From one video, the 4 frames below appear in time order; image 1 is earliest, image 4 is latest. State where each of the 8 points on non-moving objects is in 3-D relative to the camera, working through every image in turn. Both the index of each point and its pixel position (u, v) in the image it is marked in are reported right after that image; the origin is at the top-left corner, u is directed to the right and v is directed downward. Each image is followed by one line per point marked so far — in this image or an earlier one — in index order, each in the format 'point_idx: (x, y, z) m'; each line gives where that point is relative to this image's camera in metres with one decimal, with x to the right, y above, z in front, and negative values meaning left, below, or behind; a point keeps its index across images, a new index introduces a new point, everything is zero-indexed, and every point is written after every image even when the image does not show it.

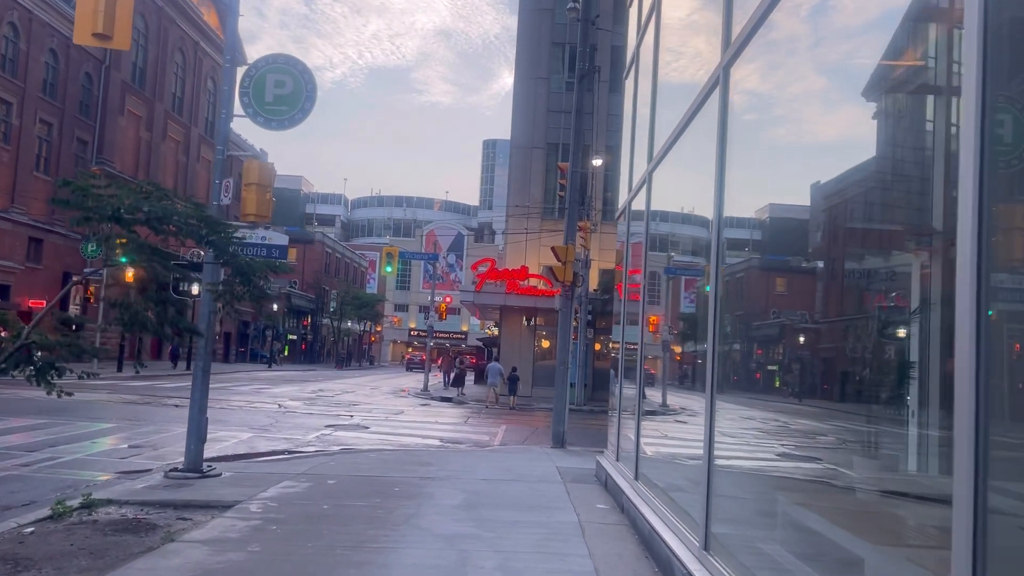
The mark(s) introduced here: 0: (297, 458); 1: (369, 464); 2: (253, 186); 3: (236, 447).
0: (-3.5, -2.7, +13.2) m
1: (-2.1, -2.6, +12.3) m
2: (-3.3, +1.3, +10.6) m
3: (-5.0, -2.9, +14.8) m
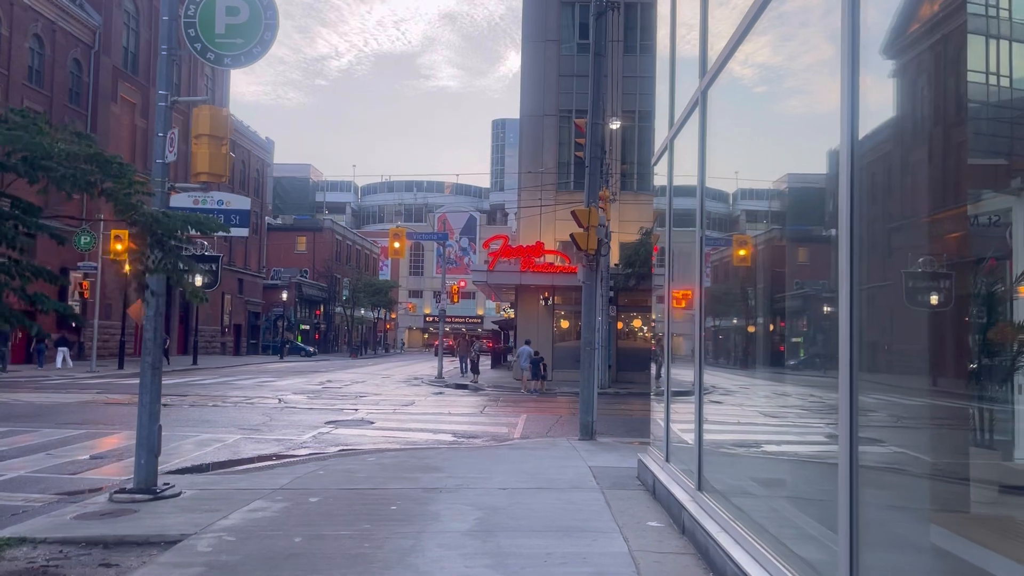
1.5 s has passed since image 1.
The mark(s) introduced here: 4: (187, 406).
0: (-3.1, -2.4, +11.3) m
1: (-1.8, -2.3, +10.3) m
2: (-3.2, +1.6, +8.6) m
3: (-4.6, -2.6, +12.9) m
4: (-7.7, -2.8, +19.7) m
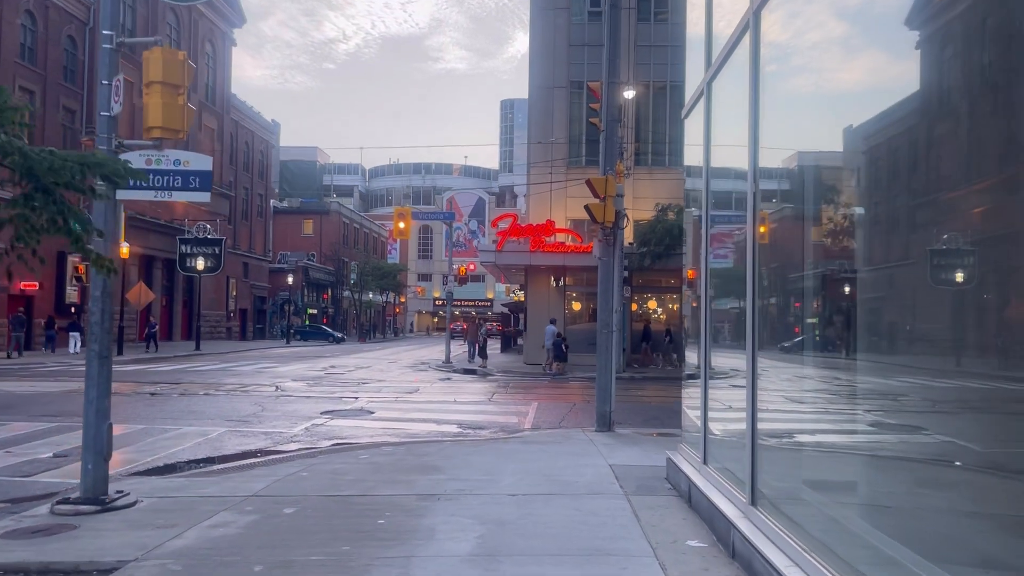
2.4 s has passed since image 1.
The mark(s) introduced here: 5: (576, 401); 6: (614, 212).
0: (-3.0, -2.1, +10.1) m
1: (-1.7, -2.0, +9.1) m
2: (-3.2, +1.8, +7.3) m
3: (-4.5, -2.3, +11.7) m
4: (-7.5, -2.4, +18.5) m
5: (+1.4, -2.4, +17.8) m
6: (+1.6, +1.2, +13.0) m
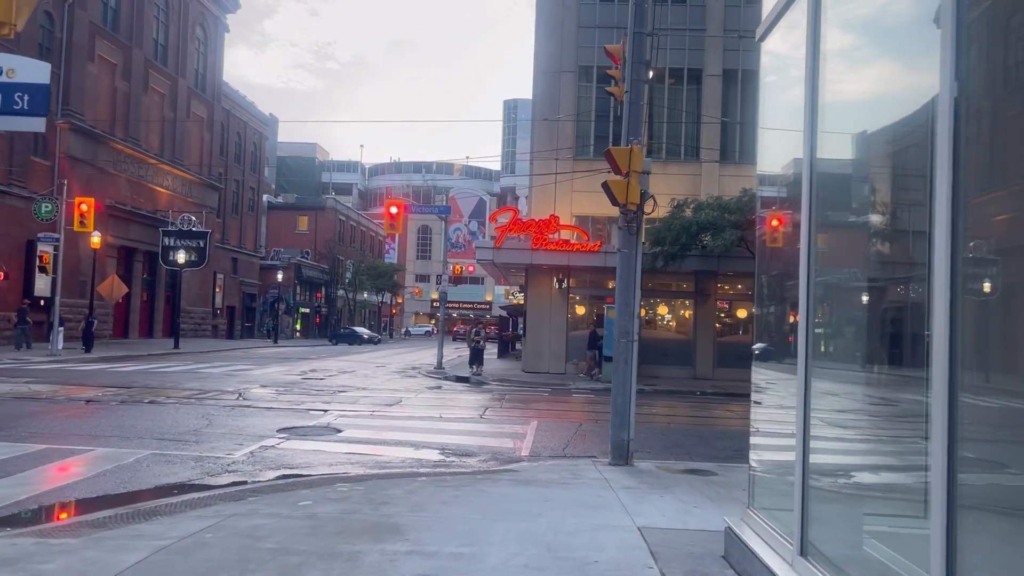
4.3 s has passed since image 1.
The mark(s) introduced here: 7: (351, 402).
0: (-3.1, -2.0, +7.5) m
1: (-1.8, -1.9, +6.5) m
2: (-3.1, +1.9, +4.8) m
3: (-4.5, -2.1, +9.1) m
4: (-7.6, -2.2, +15.9) m
5: (+1.3, -2.4, +15.2) m
6: (+1.6, +1.2, +10.5) m
7: (-3.4, -2.4, +17.5) m
